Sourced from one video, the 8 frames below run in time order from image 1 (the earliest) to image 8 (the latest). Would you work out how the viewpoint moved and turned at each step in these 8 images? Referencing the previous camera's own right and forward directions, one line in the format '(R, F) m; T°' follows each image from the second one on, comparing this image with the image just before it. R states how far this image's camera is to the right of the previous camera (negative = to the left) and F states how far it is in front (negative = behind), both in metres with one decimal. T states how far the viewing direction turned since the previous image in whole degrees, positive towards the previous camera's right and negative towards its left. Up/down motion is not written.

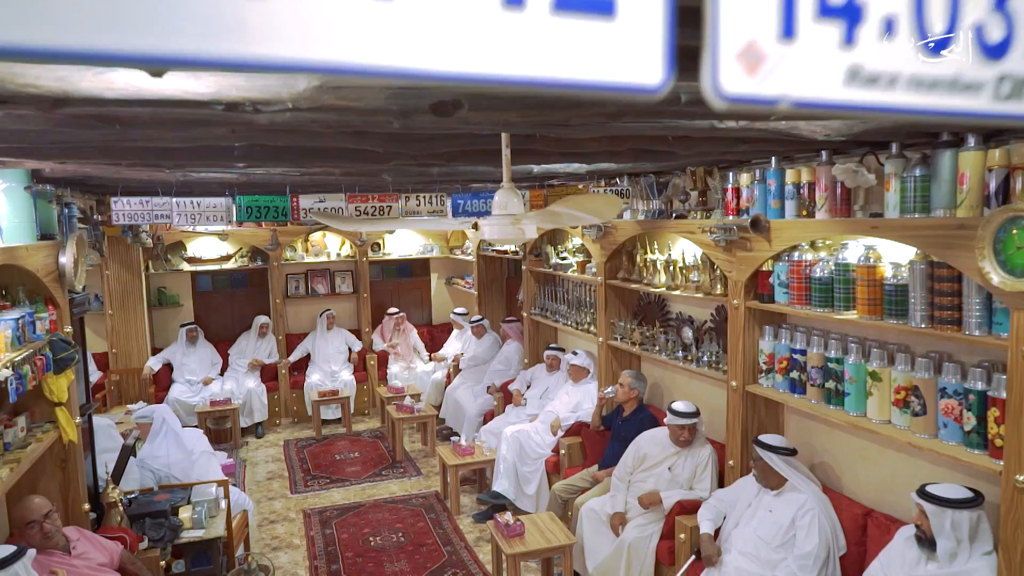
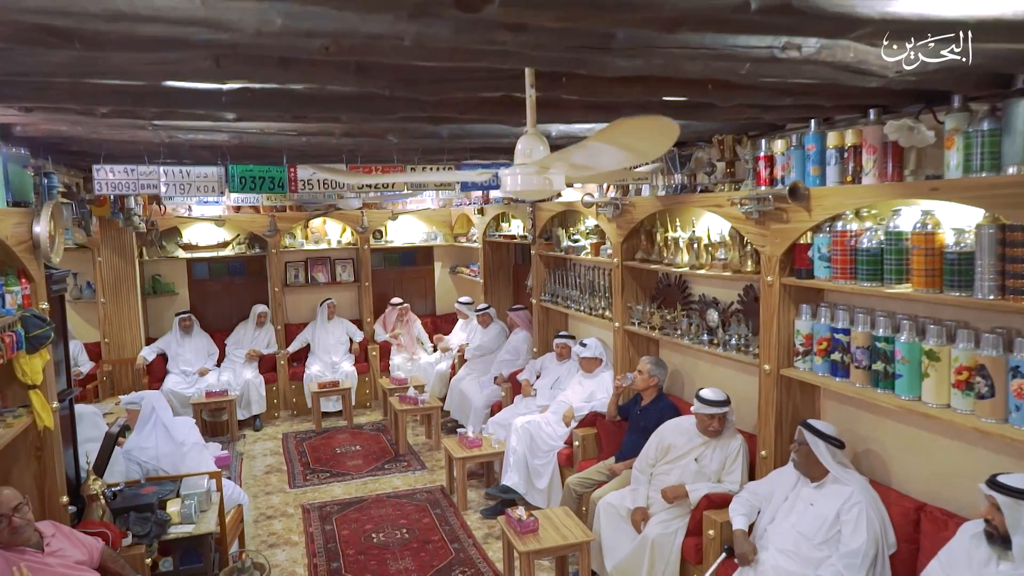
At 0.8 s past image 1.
(-0.1, +0.3) m; 0°
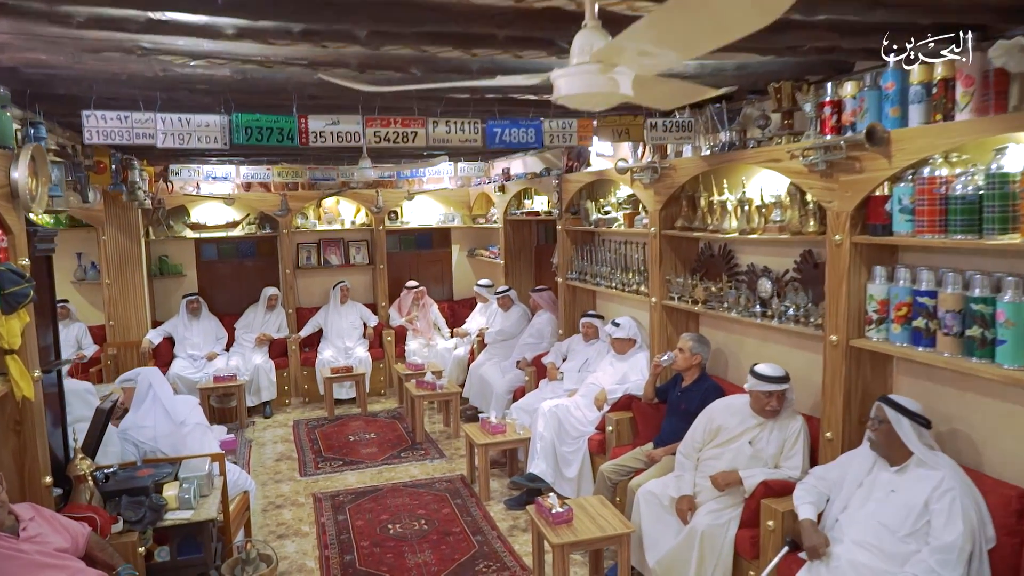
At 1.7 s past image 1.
(-0.1, +0.4) m; -1°
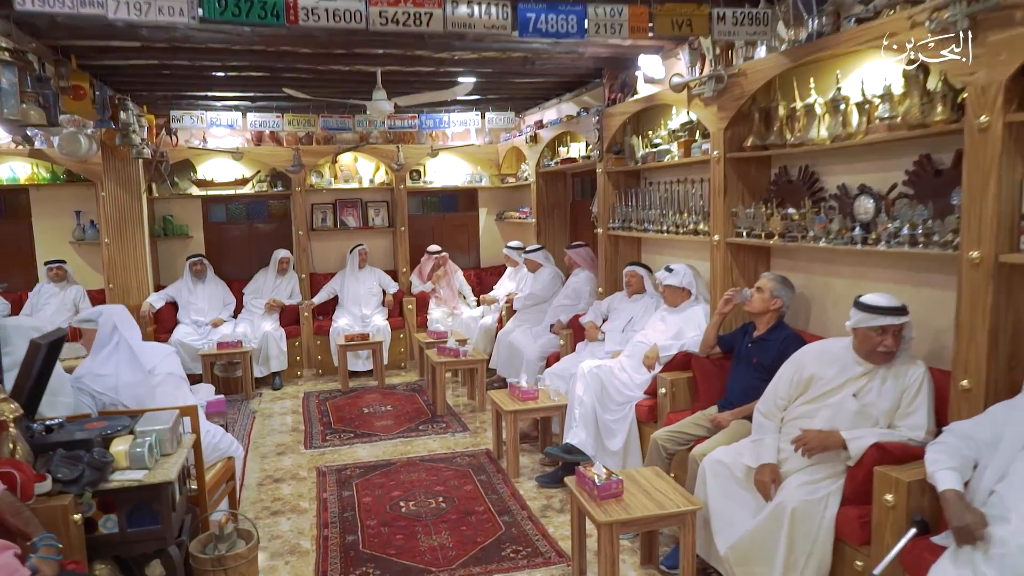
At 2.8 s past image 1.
(0.0, +0.7) m; -2°
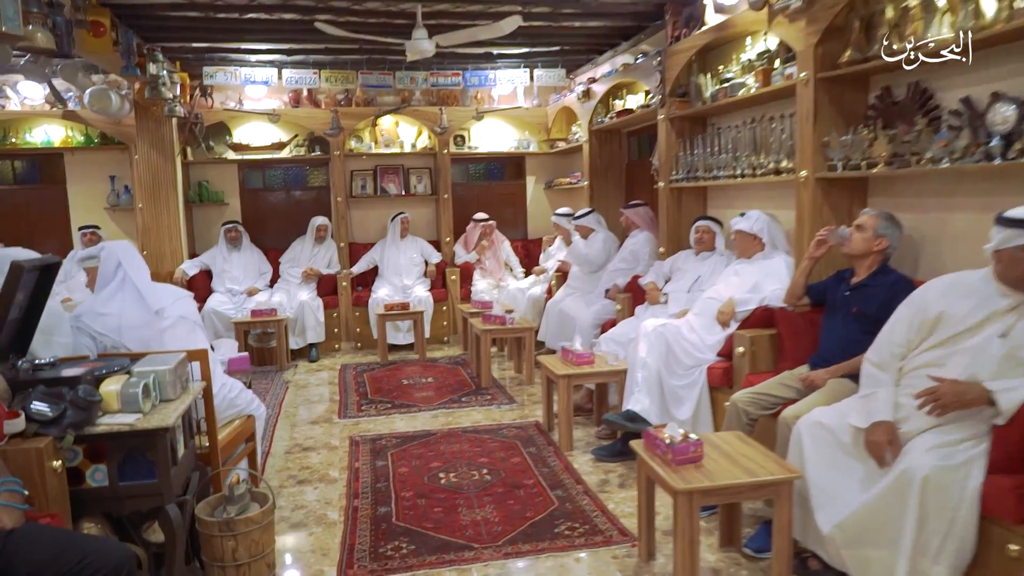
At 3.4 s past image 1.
(0.0, +0.5) m; -3°
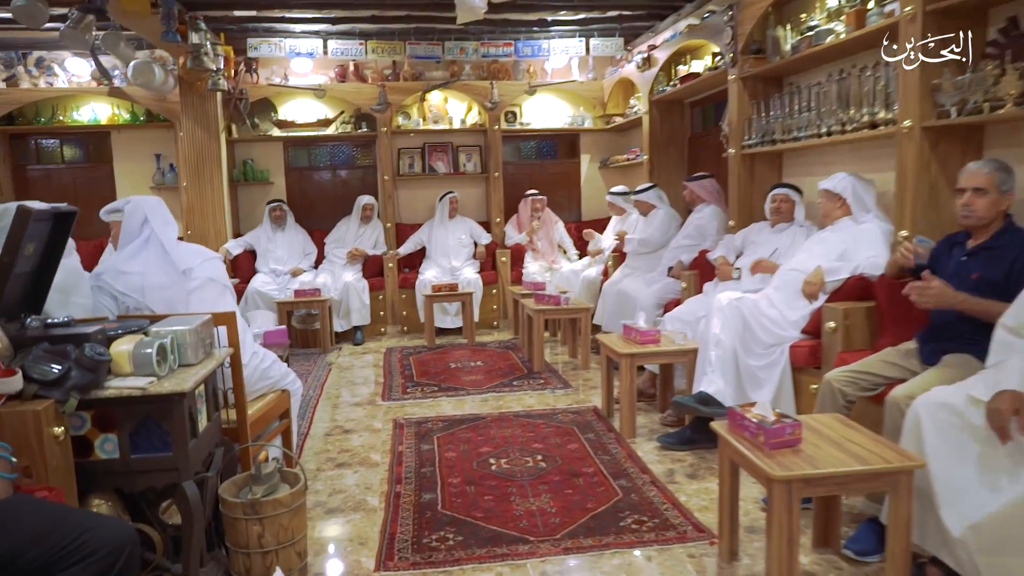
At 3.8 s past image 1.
(0.0, +0.3) m; -4°
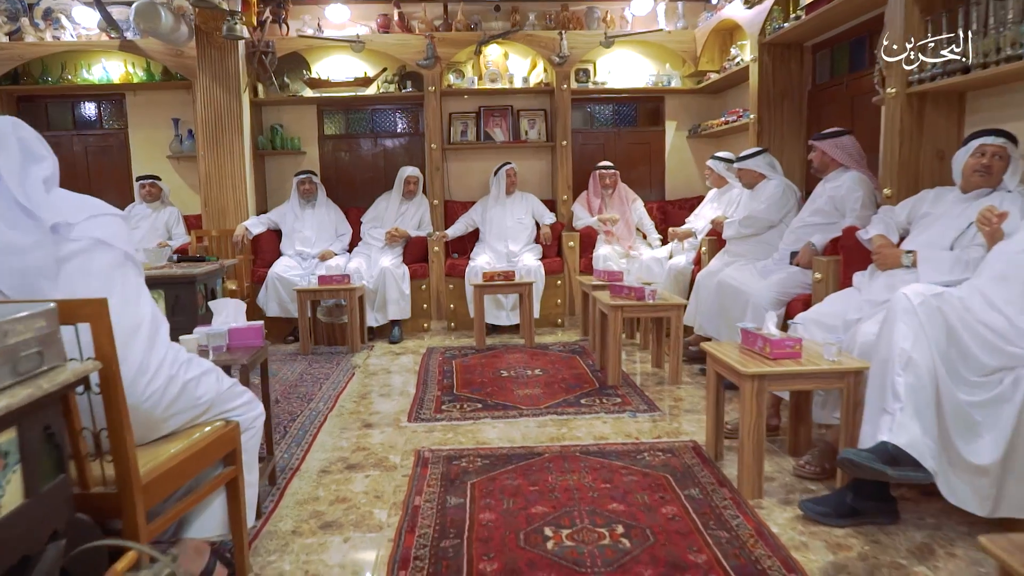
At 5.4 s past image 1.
(0.0, +1.1) m; -5°
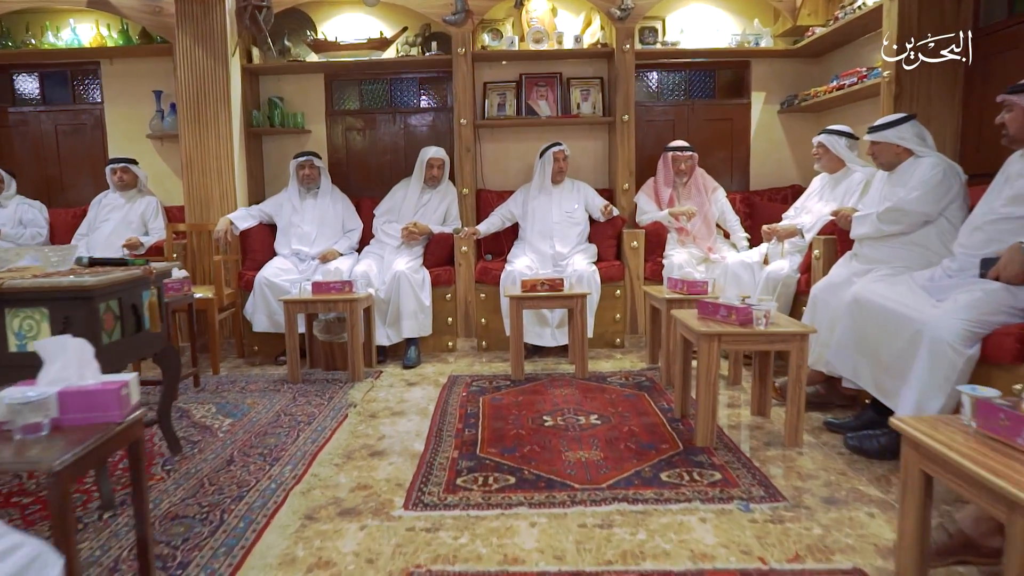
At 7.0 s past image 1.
(0.0, +1.2) m; -3°
